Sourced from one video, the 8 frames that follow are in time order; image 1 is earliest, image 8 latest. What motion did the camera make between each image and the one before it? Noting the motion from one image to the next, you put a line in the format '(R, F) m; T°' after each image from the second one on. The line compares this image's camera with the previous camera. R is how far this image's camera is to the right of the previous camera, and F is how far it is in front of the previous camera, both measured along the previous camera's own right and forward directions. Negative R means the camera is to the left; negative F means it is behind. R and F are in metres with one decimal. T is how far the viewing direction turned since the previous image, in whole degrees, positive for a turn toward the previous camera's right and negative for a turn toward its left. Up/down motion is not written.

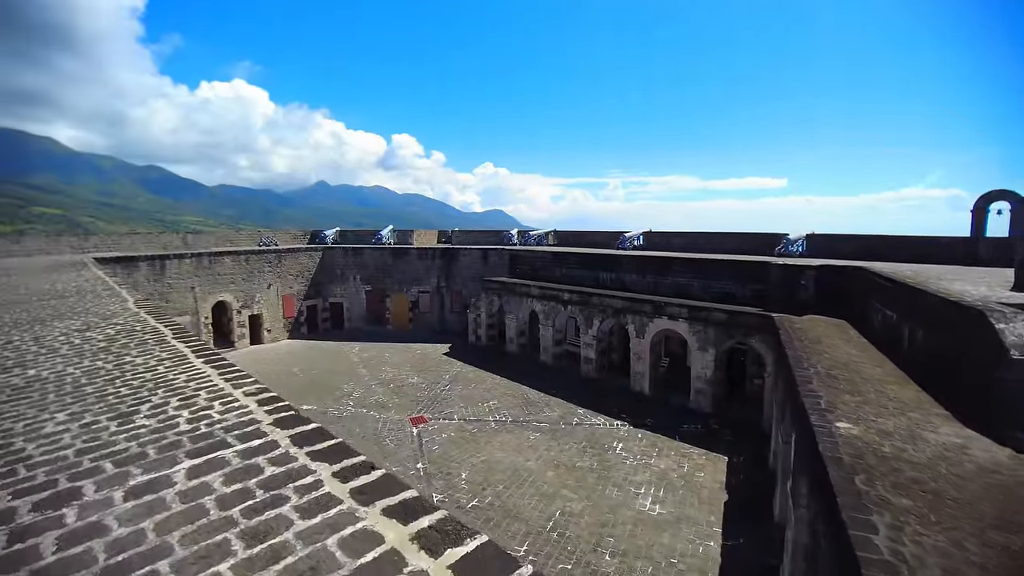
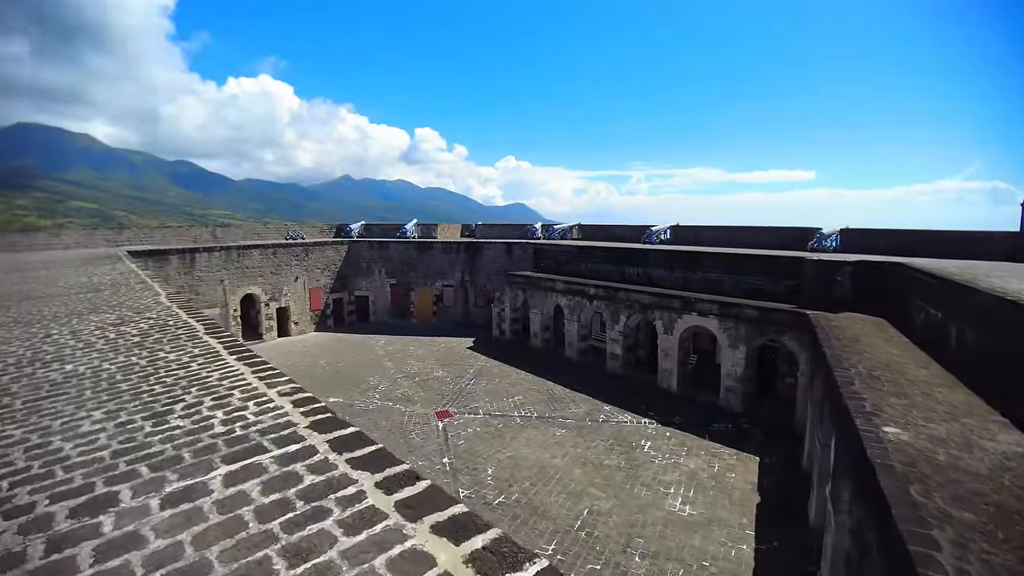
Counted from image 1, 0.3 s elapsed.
(-0.1, +0.1) m; -2°
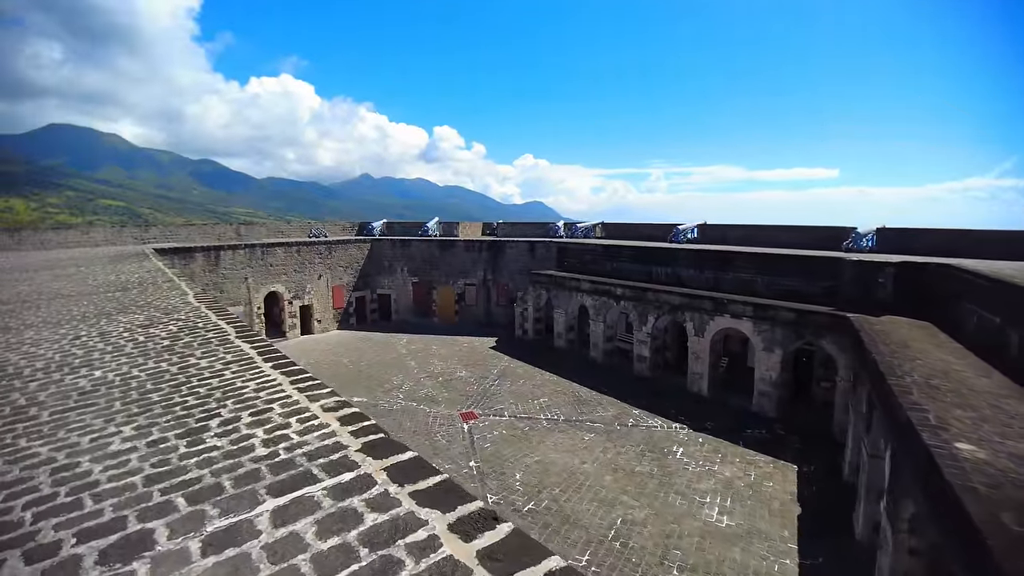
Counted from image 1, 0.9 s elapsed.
(-0.2, +0.3) m; -2°
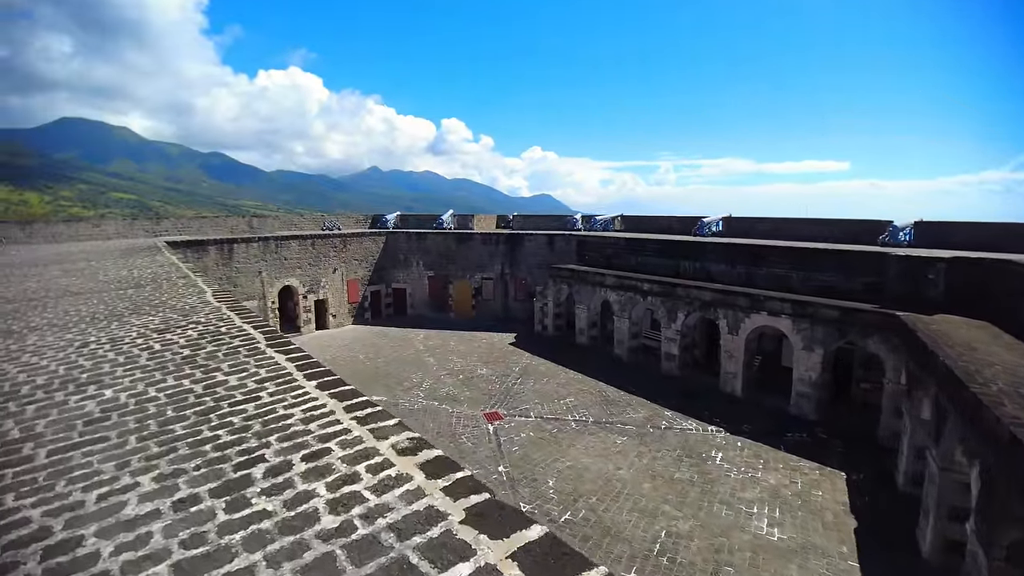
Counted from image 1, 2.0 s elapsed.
(-0.5, +0.6) m; -1°
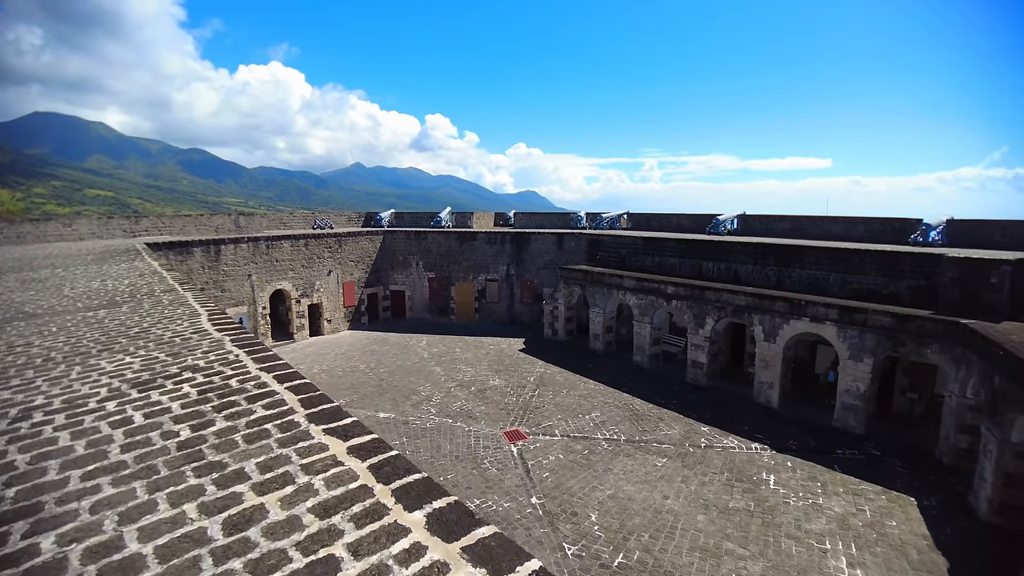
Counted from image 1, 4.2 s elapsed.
(-0.8, +1.1) m; +2°
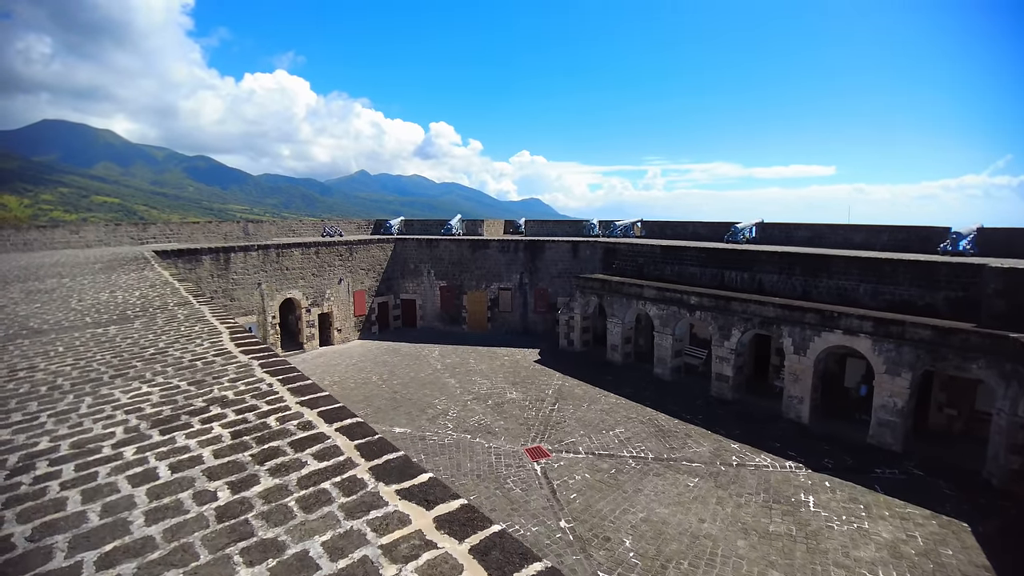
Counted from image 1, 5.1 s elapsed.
(-0.4, +0.4) m; 0°
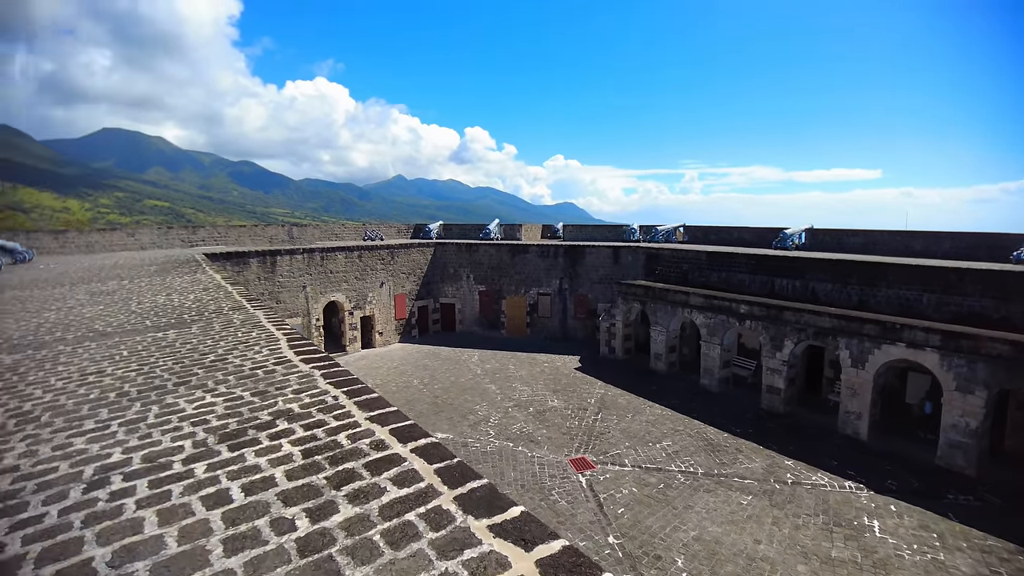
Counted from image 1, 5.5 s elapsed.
(-0.3, +0.1) m; -4°
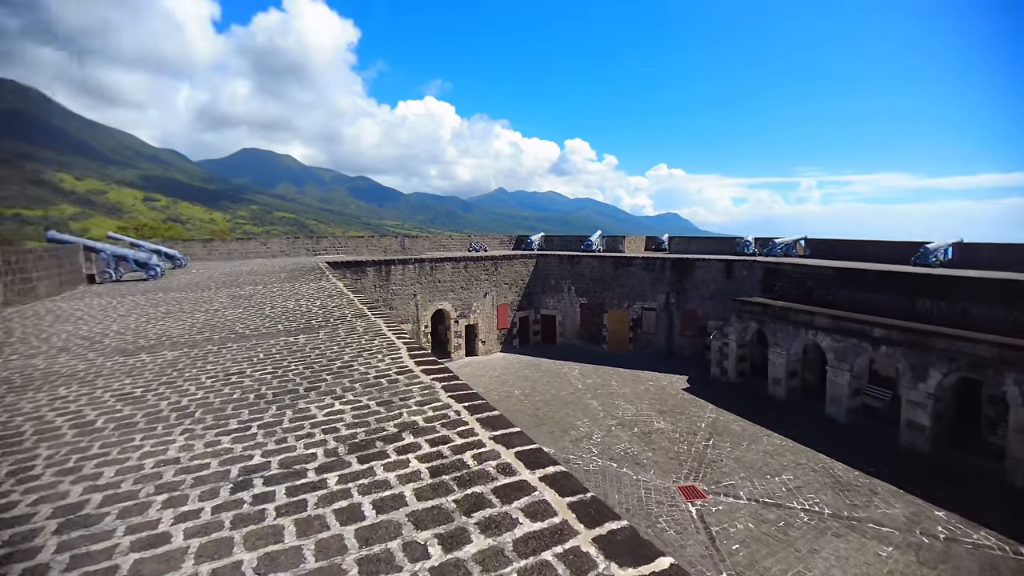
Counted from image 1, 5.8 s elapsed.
(-0.2, +0.1) m; -11°
